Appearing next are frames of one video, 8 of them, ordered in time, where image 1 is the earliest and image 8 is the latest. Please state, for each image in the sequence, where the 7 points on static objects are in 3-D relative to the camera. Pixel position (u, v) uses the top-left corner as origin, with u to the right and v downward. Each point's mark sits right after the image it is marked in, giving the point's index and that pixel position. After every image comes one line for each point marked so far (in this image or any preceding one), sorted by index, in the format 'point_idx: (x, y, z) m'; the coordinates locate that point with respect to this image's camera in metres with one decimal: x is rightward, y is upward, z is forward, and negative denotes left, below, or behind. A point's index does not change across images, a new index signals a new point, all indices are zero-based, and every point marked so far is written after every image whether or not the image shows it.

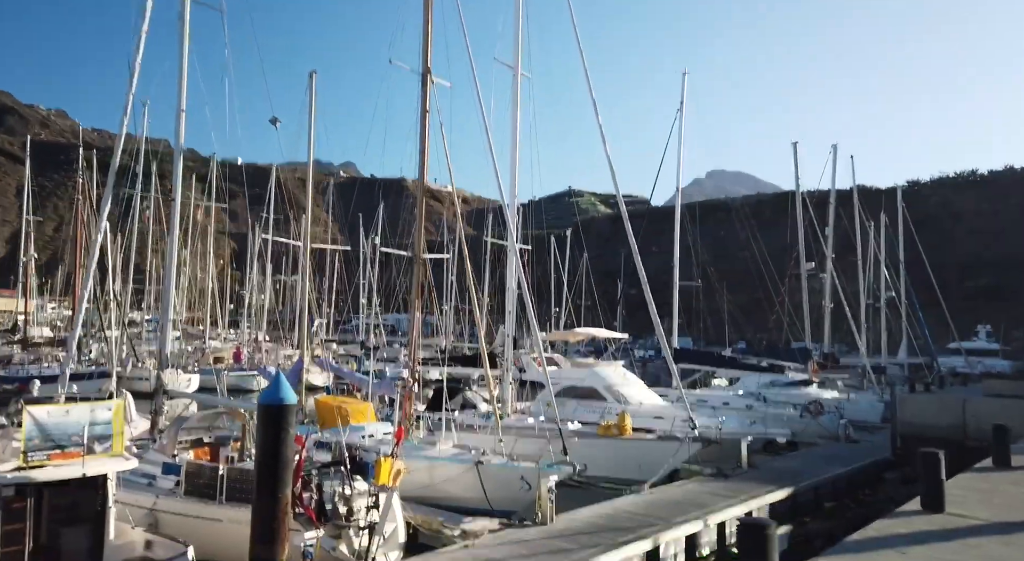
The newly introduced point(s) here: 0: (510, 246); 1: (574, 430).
0: (-0.1, +0.7, +16.3) m
1: (+1.0, -2.7, +14.5) m
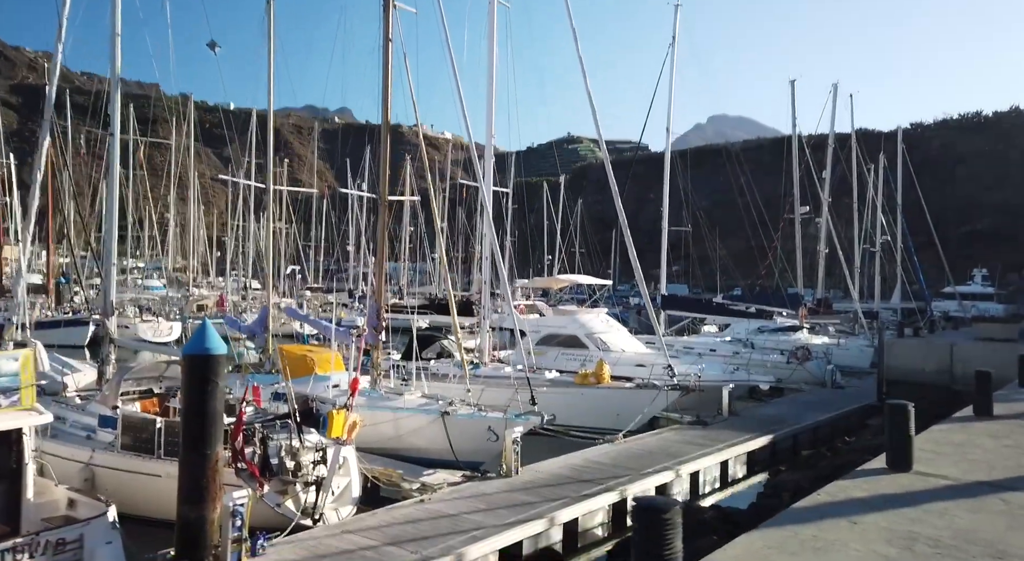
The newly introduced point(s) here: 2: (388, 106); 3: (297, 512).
0: (-0.5, +1.8, +15.7) m
1: (+0.6, -1.7, +14.2) m
2: (-1.8, +2.5, +11.9) m
3: (-1.9, -2.1, +7.4) m
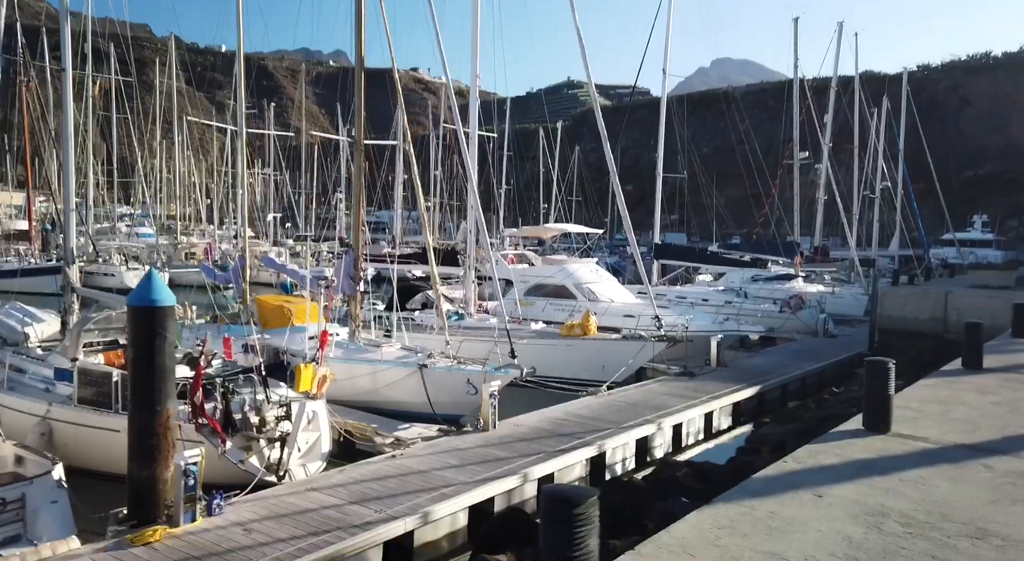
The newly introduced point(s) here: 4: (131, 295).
0: (-0.8, +2.8, +15.2) m
1: (+0.3, -0.8, +13.9) m
2: (-2.1, +3.2, +11.4) m
3: (-2.2, -1.7, +7.2) m
4: (-2.7, -0.1, +5.9) m
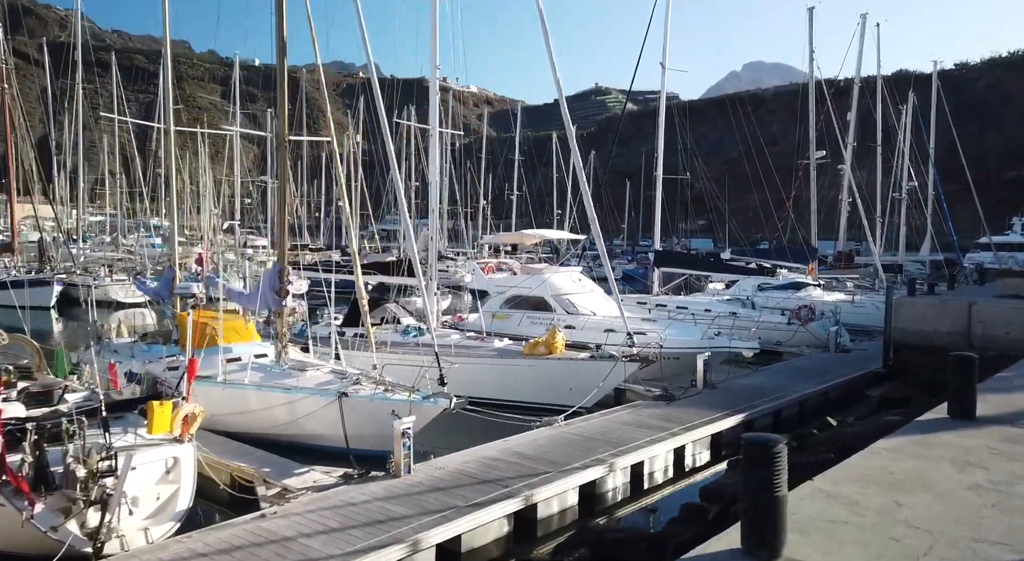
0: (-1.4, +2.5, +13.9) m
1: (-0.3, -1.0, +12.4) m
2: (-2.8, +3.0, +10.0) m
3: (-3.0, -1.8, +5.8) m
4: (-3.6, -0.3, +4.6) m
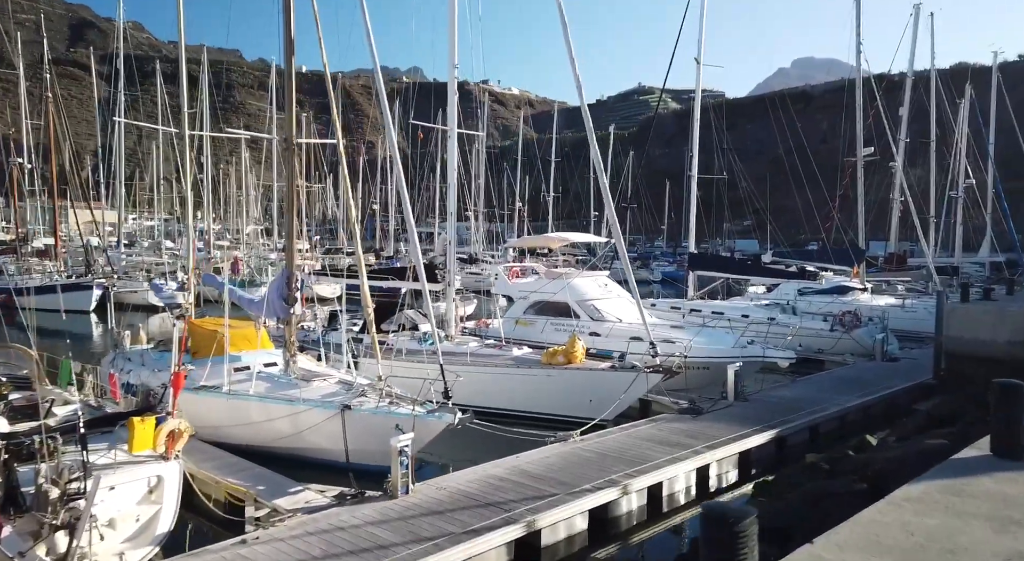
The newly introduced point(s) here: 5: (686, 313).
0: (-1.0, +2.5, +13.4) m
1: (0.0, -1.1, +12.0) m
2: (-2.6, +2.9, +9.7) m
3: (-3.1, -1.9, +5.5) m
4: (-3.8, -0.3, +4.3) m
5: (+3.9, -0.7, +18.5) m
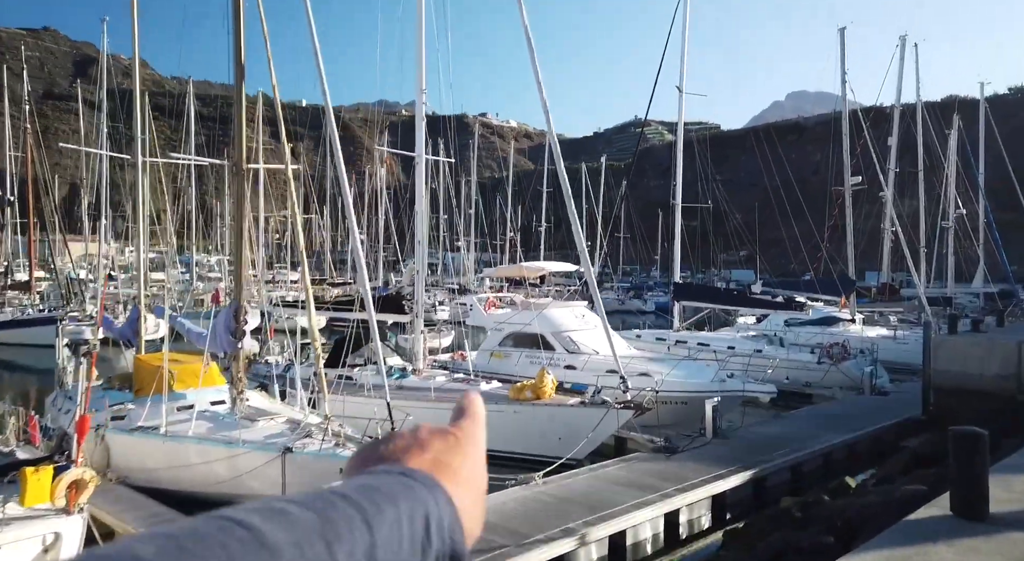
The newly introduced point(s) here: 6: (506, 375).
0: (-1.5, +2.0, +13.0) m
1: (-0.4, -1.5, +11.4) m
2: (-3.1, +2.6, +9.3) m
3: (-3.6, -2.1, +4.9) m
4: (-4.2, -0.5, +3.7) m
5: (+3.5, -1.4, +17.9) m
6: (-0.1, -1.6, +13.7) m
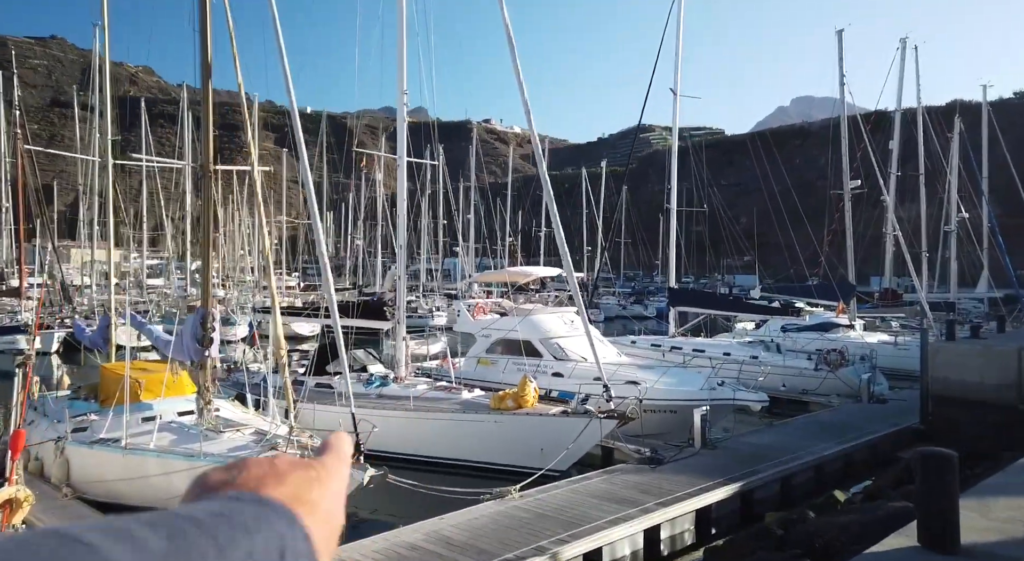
0: (-1.7, +1.9, +12.7) m
1: (-0.7, -1.6, +11.0) m
2: (-3.4, +2.5, +9.0) m
3: (-3.8, -2.1, +4.6) m
4: (-4.5, -0.5, +3.4) m
5: (+3.3, -1.5, +17.5) m
6: (-0.3, -1.7, +13.4) m
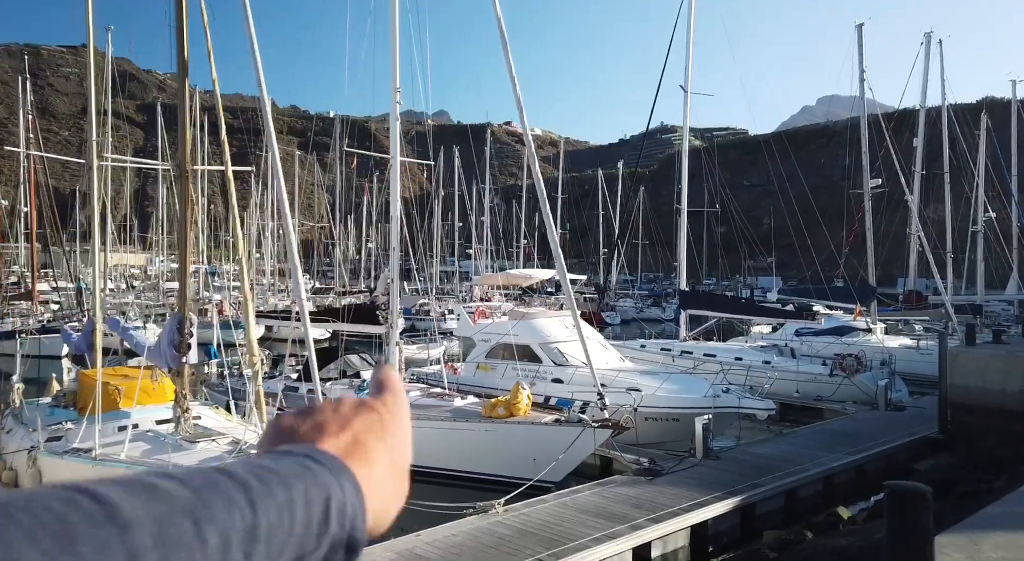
0: (-1.7, +1.8, +12.3) m
1: (-0.7, -1.7, +10.6) m
2: (-3.5, +2.5, +8.7) m
3: (-4.1, -2.2, +4.3) m
4: (-4.8, -0.5, +3.1) m
5: (+3.4, -1.6, +17.0) m
6: (-0.3, -1.7, +13.0) m
